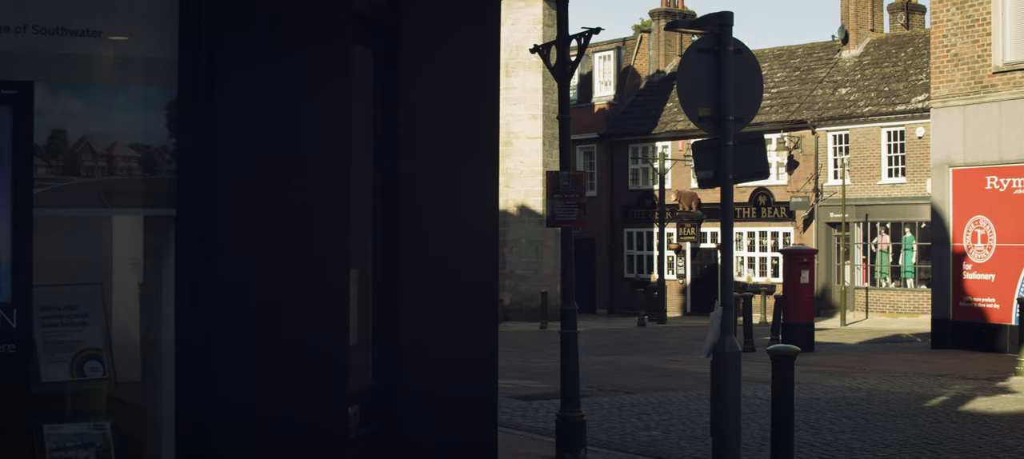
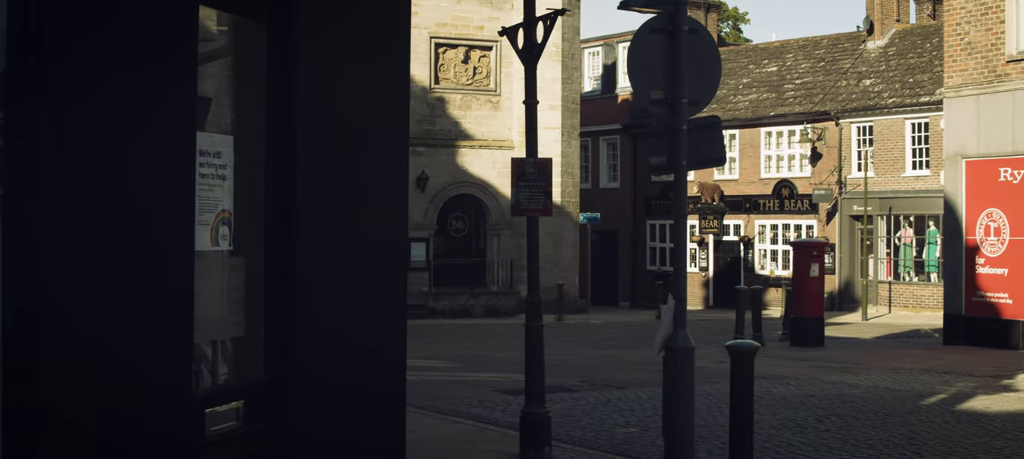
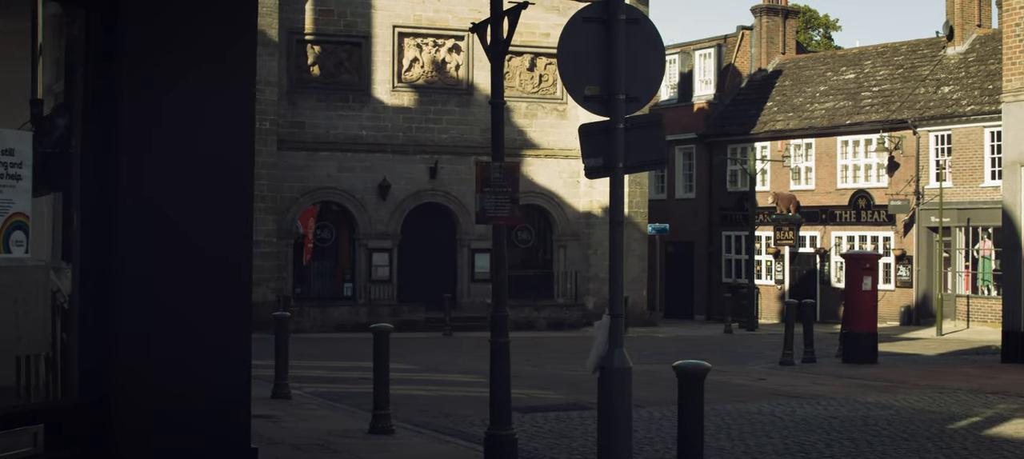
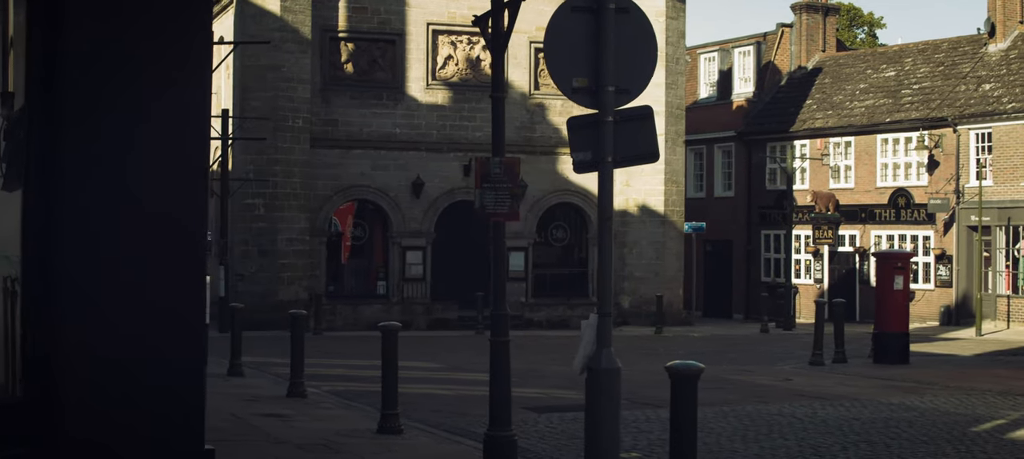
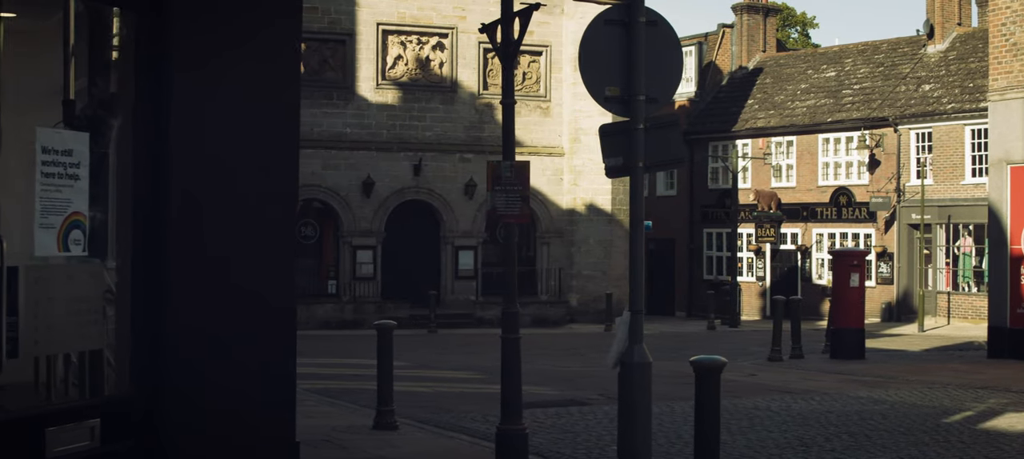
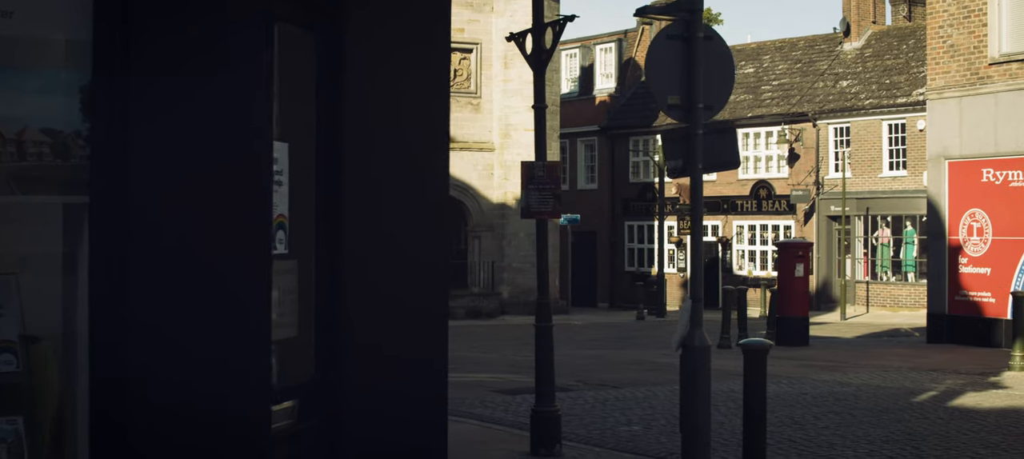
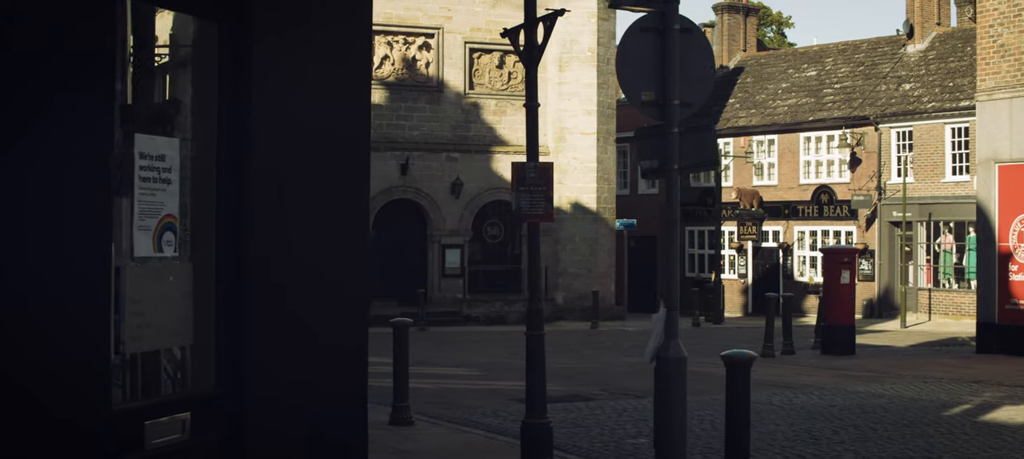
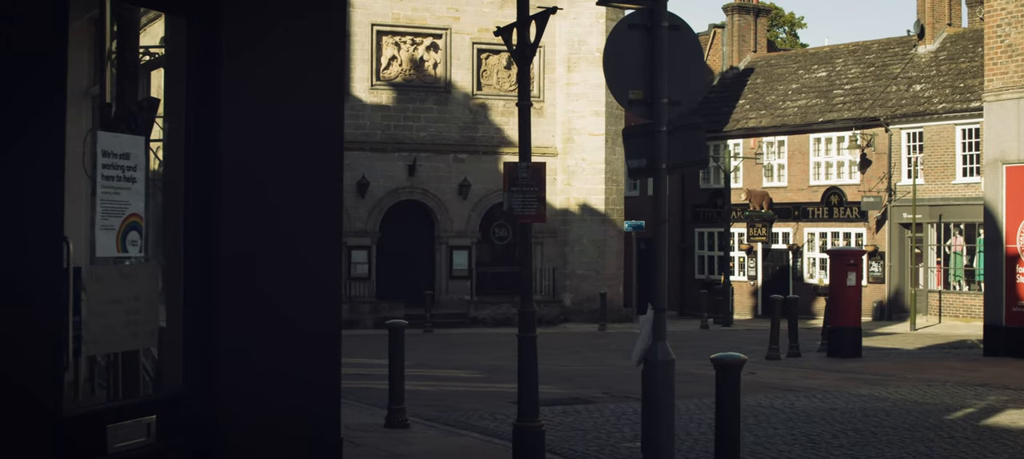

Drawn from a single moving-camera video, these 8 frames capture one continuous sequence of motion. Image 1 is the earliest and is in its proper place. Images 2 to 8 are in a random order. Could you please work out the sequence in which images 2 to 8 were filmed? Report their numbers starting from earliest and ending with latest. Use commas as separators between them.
6, 2, 7, 8, 5, 3, 4
